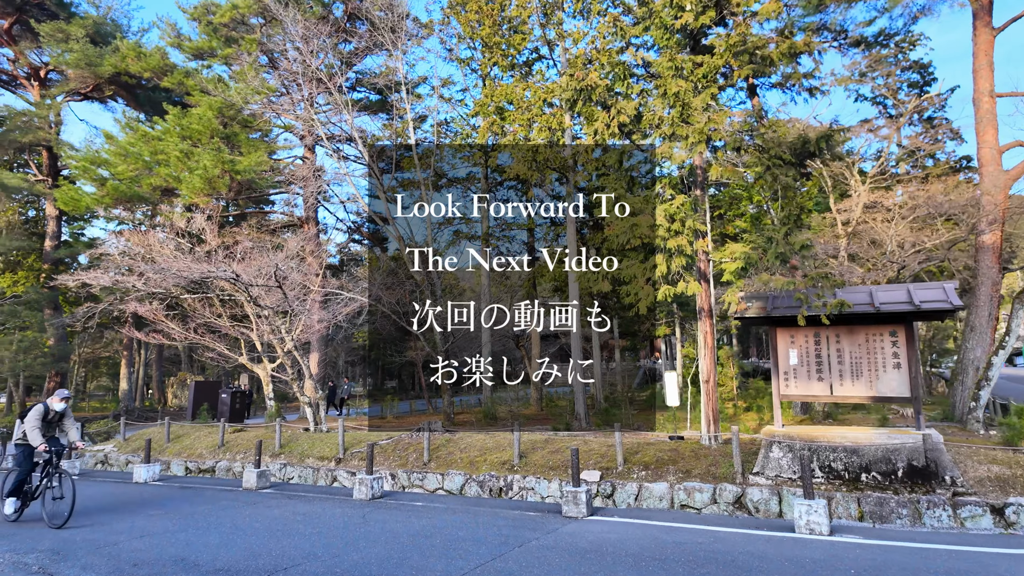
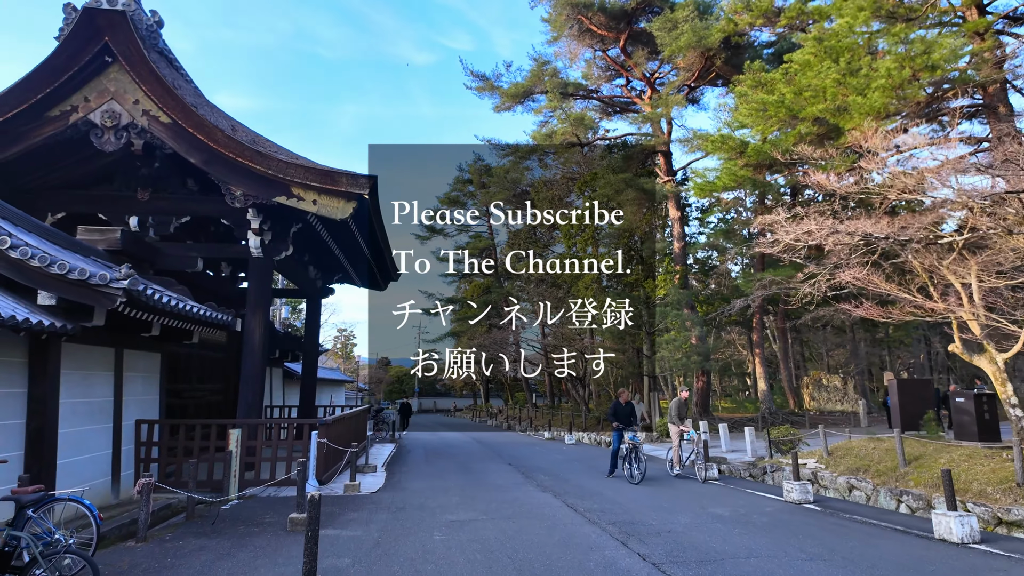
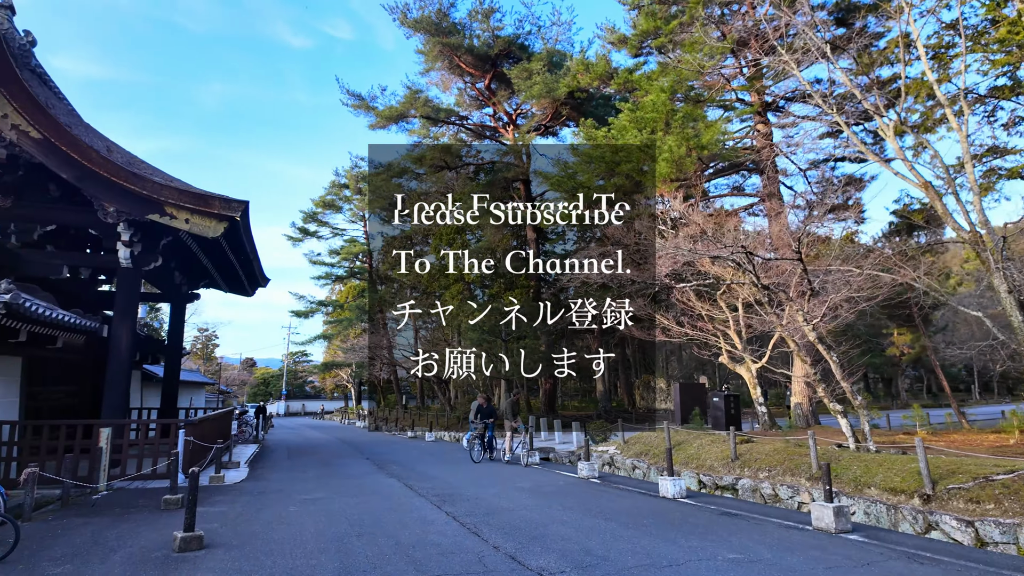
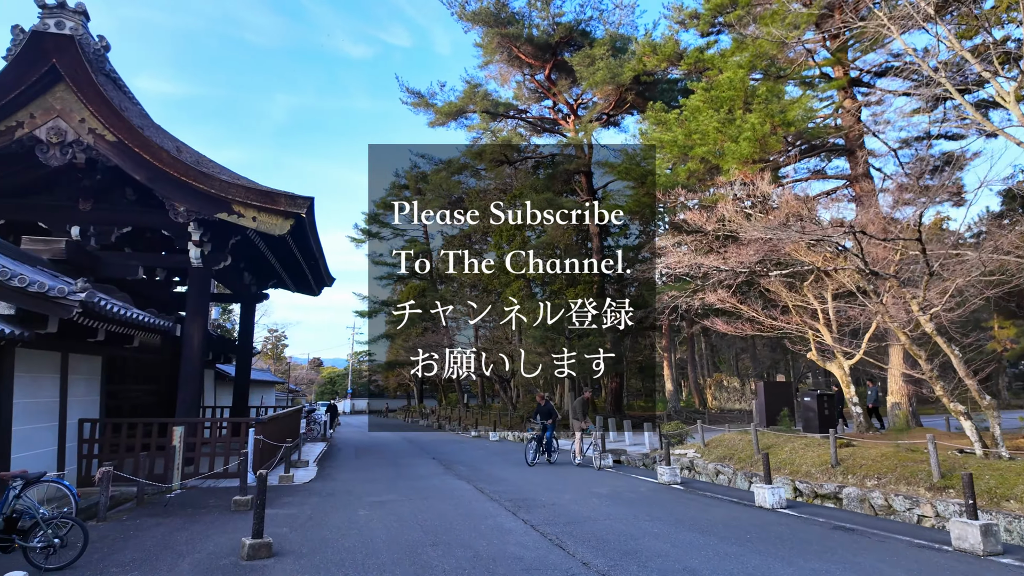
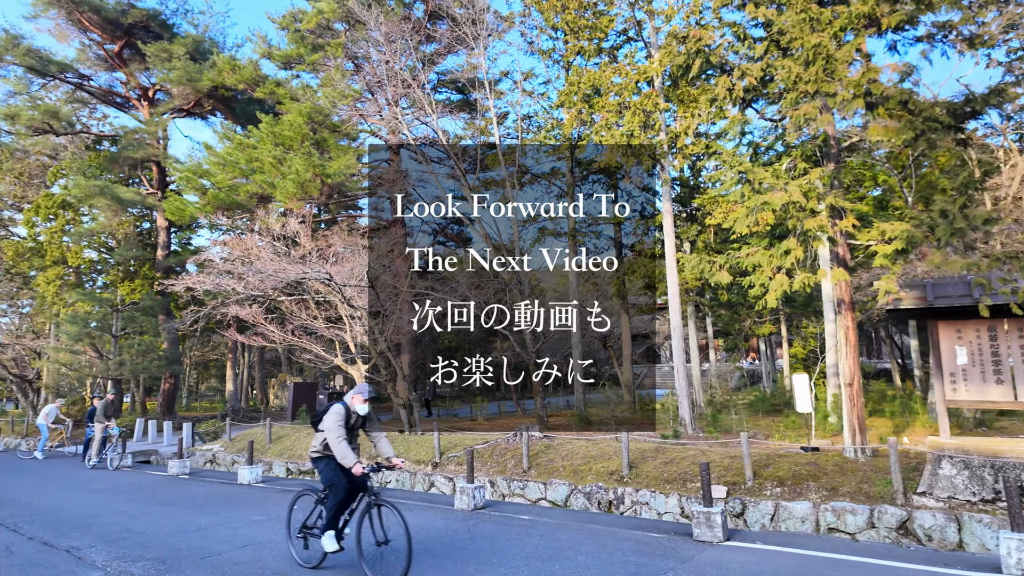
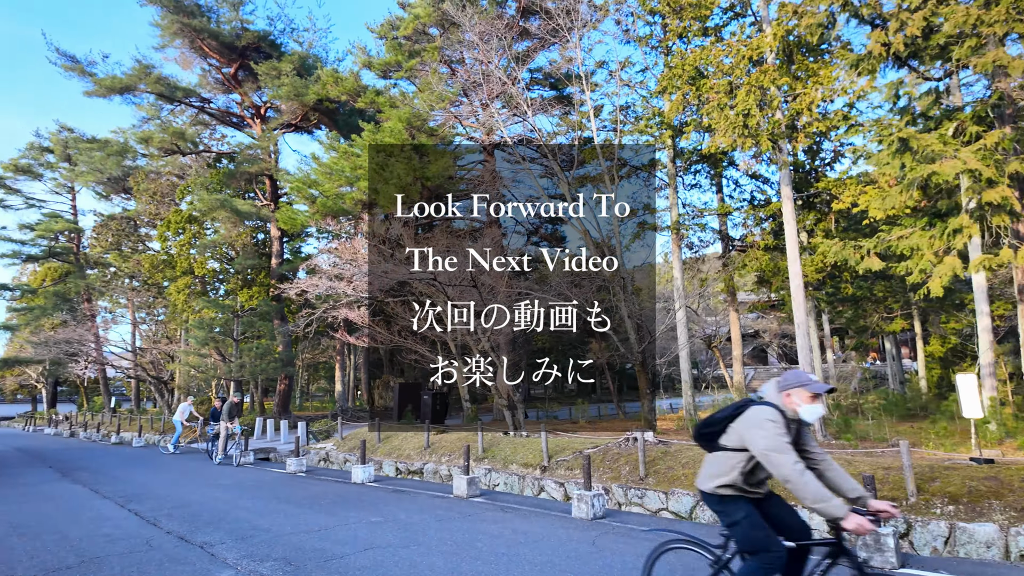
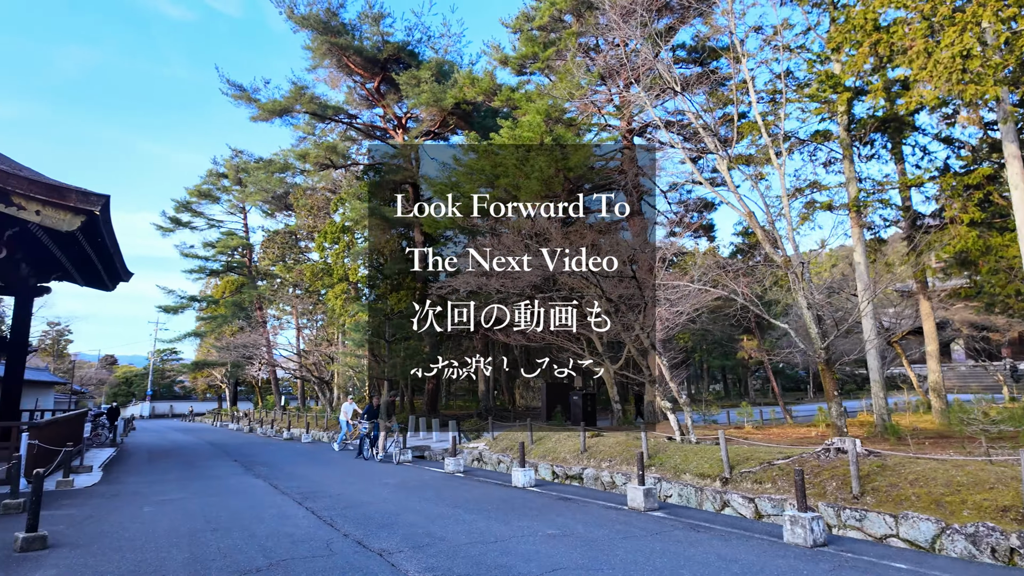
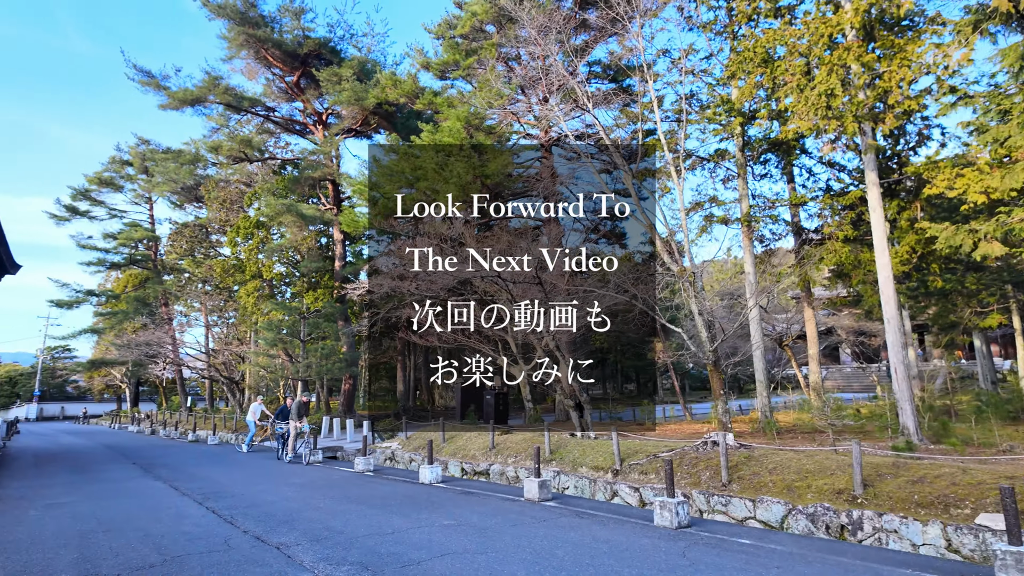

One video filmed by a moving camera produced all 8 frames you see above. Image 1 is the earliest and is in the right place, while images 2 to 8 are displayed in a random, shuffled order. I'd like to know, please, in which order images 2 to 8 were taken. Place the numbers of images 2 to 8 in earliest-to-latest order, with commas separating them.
5, 6, 8, 7, 3, 4, 2
